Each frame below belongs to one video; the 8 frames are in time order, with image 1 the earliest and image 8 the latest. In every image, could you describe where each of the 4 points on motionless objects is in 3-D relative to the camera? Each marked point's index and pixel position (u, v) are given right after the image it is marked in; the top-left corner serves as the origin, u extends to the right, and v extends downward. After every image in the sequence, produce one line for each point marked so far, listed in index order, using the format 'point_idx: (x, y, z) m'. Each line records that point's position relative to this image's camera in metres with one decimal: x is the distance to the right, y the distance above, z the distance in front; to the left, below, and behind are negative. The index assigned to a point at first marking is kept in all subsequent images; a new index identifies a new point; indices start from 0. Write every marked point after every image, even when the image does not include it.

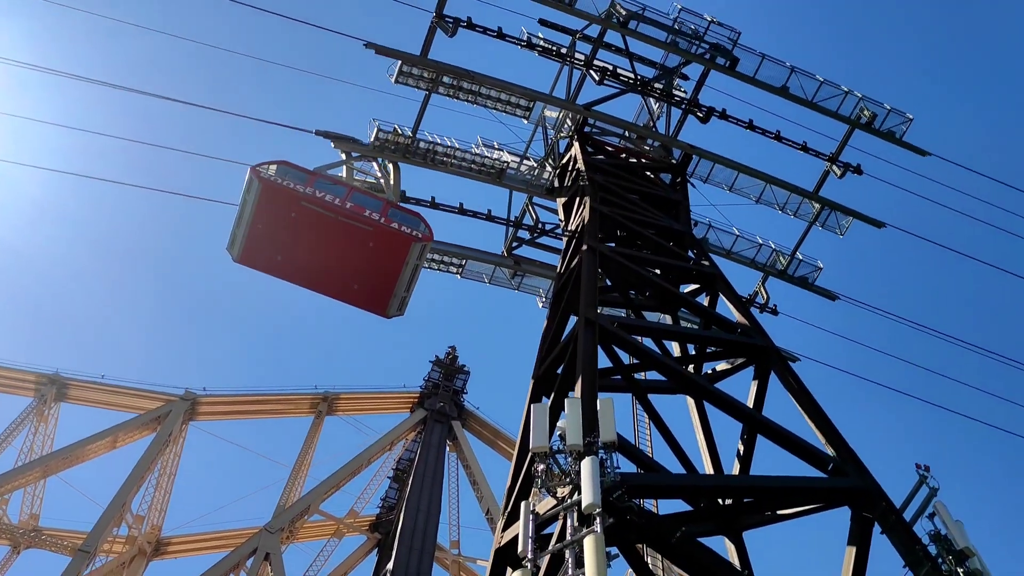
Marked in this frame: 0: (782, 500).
0: (+5.0, -4.0, +17.5) m
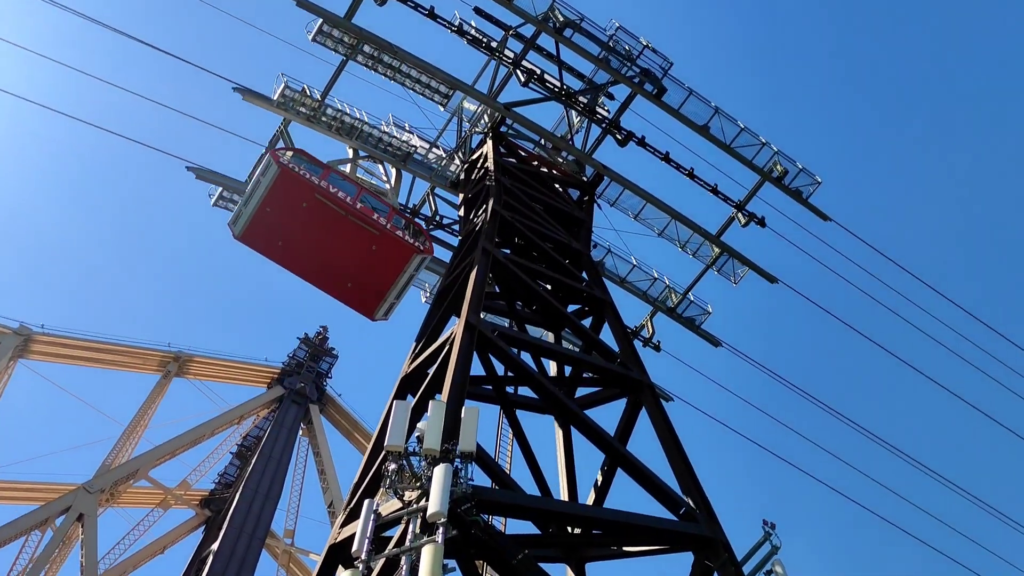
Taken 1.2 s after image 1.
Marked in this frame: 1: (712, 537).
0: (+2.2, -4.6, +17.2) m
1: (+3.7, -4.5, +17.1) m
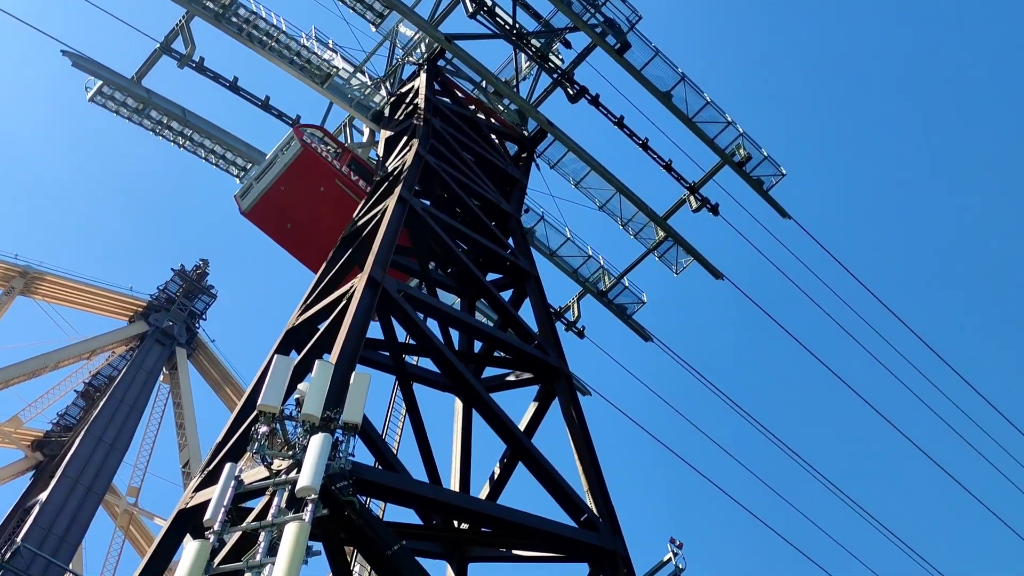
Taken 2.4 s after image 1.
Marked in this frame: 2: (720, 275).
0: (+0.1, -4.1, +15.4) m
1: (+1.6, -4.3, +15.3) m
2: (+4.3, +0.4, +19.8) m
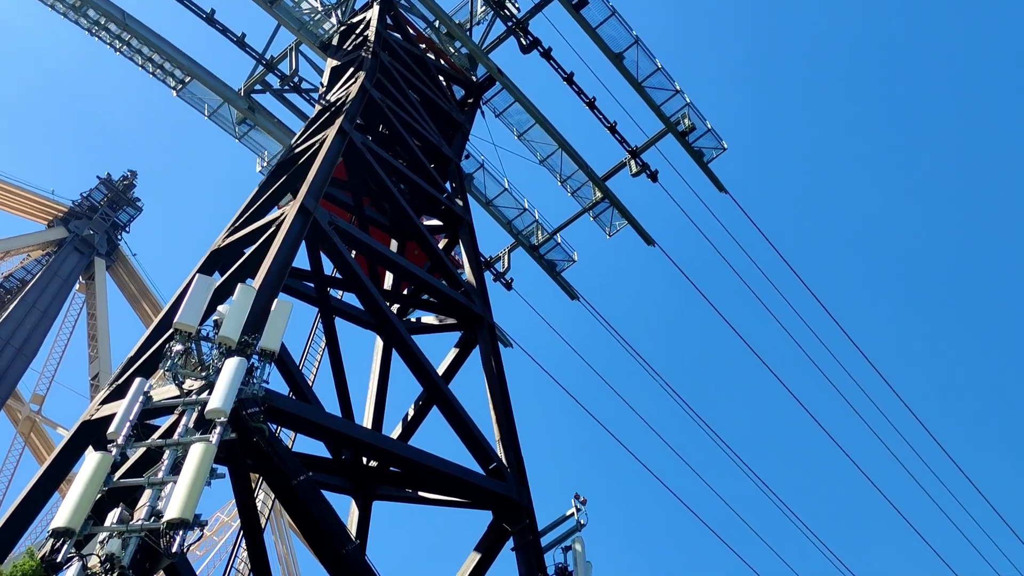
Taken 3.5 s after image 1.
0: (-1.4, -3.2, +15.5) m
1: (+0.1, -3.5, +15.5) m
2: (+2.9, +1.1, +20.0) m
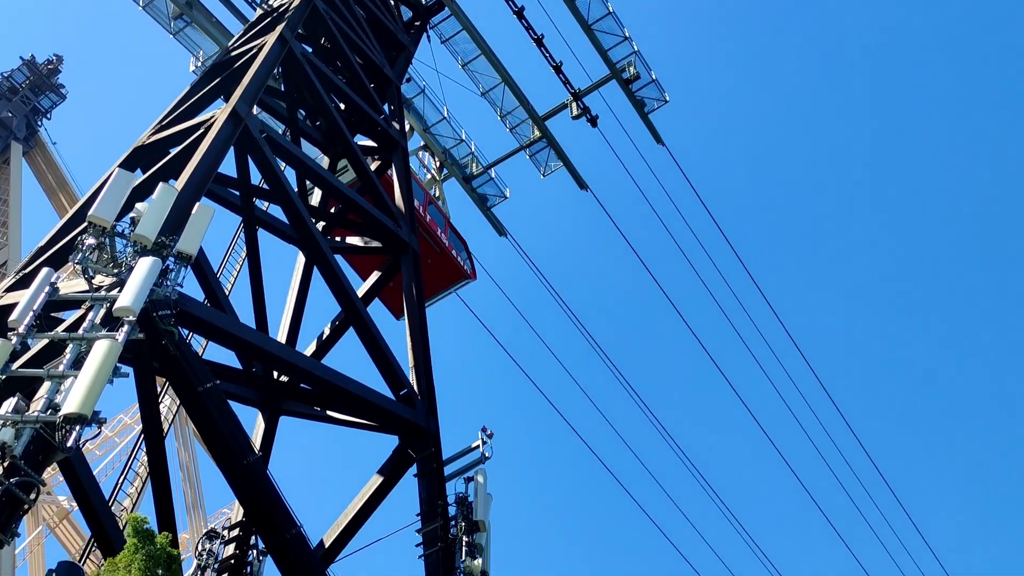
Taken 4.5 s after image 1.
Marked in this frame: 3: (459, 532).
0: (-2.9, -1.9, +15.4) m
1: (-1.4, -2.3, +15.5) m
2: (+1.6, +2.2, +20.0) m
3: (-0.9, -4.1, +15.6) m
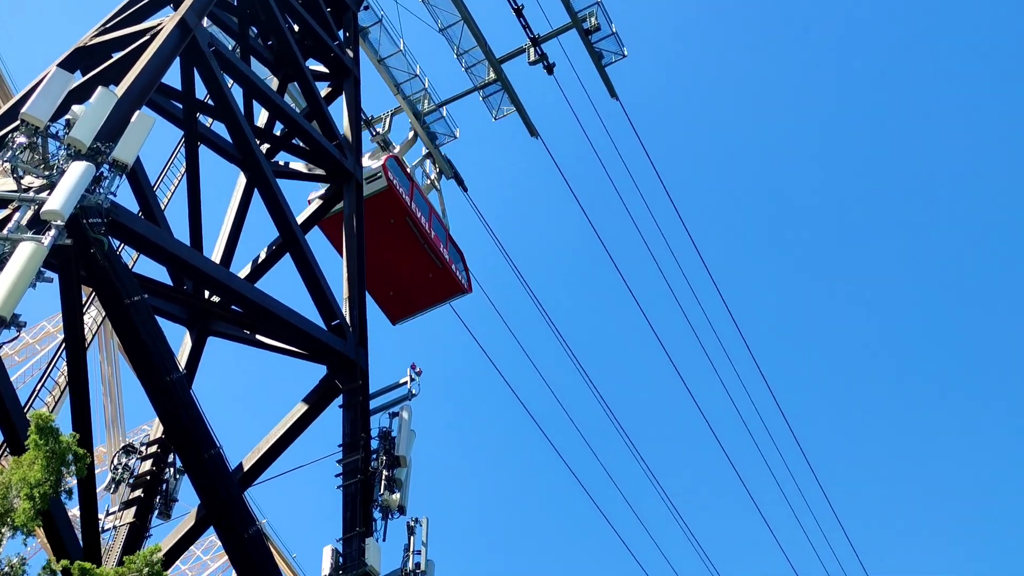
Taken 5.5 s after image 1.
0: (-4.0, -0.6, +15.3) m
1: (-2.6, -1.2, +15.5) m
2: (+0.6, +3.2, +20.0) m
3: (-2.2, -3.0, +15.6) m
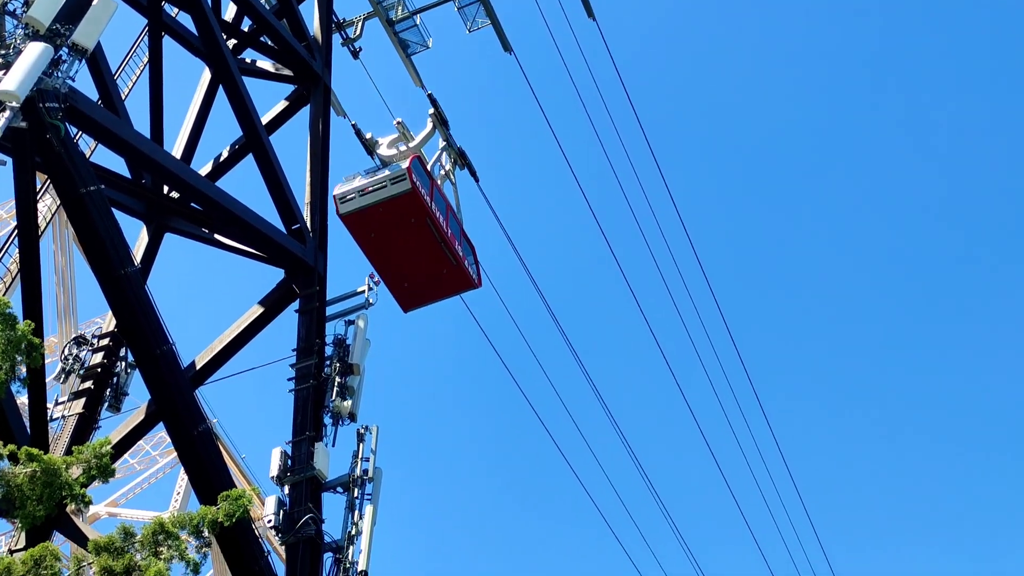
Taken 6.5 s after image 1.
0: (-4.6, +1.0, +15.1) m
1: (-3.3, +0.4, +15.4) m
2: (0.0, +4.9, +19.7) m
3: (-3.0, -1.4, +15.7) m
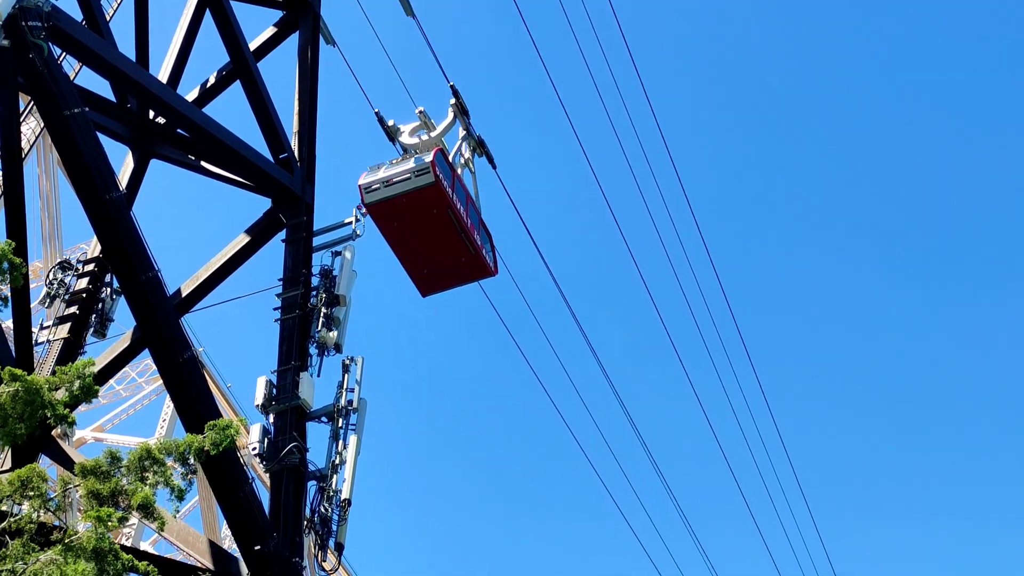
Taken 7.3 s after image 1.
0: (-4.8, +2.1, +15.0) m
1: (-3.5, +1.5, +15.4) m
2: (-0.1, +6.2, +19.4) m
3: (-3.2, -0.3, +15.7) m
